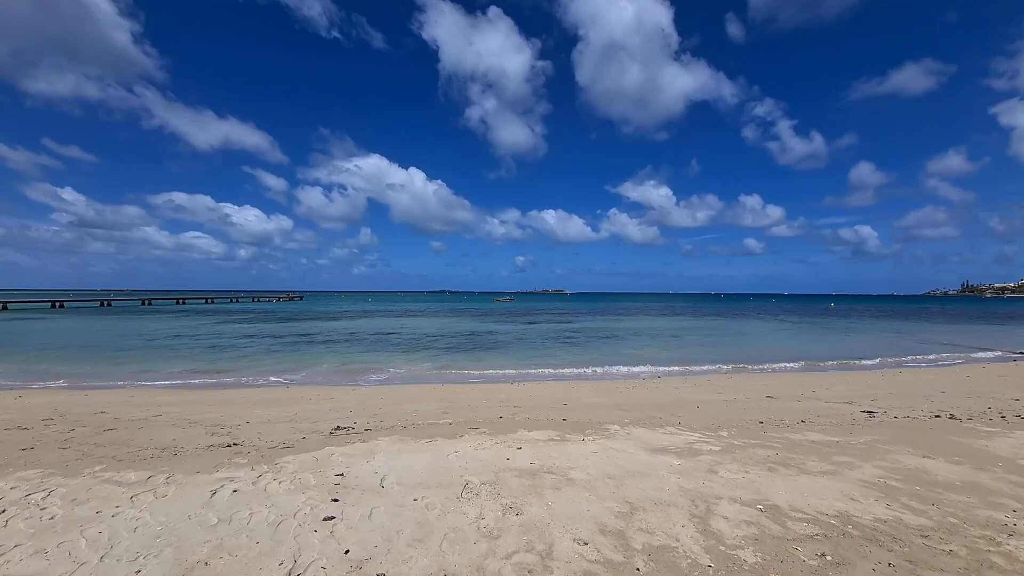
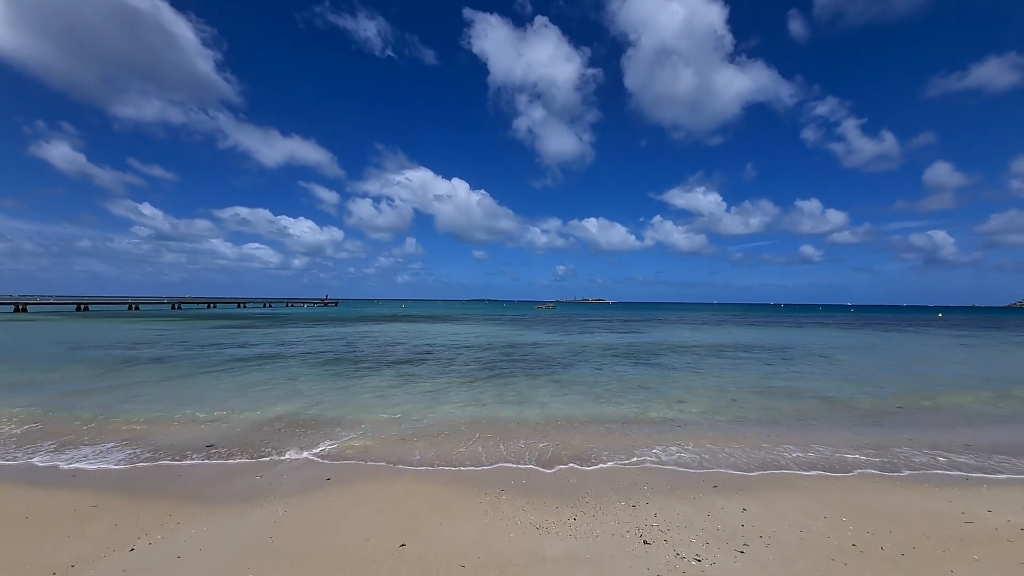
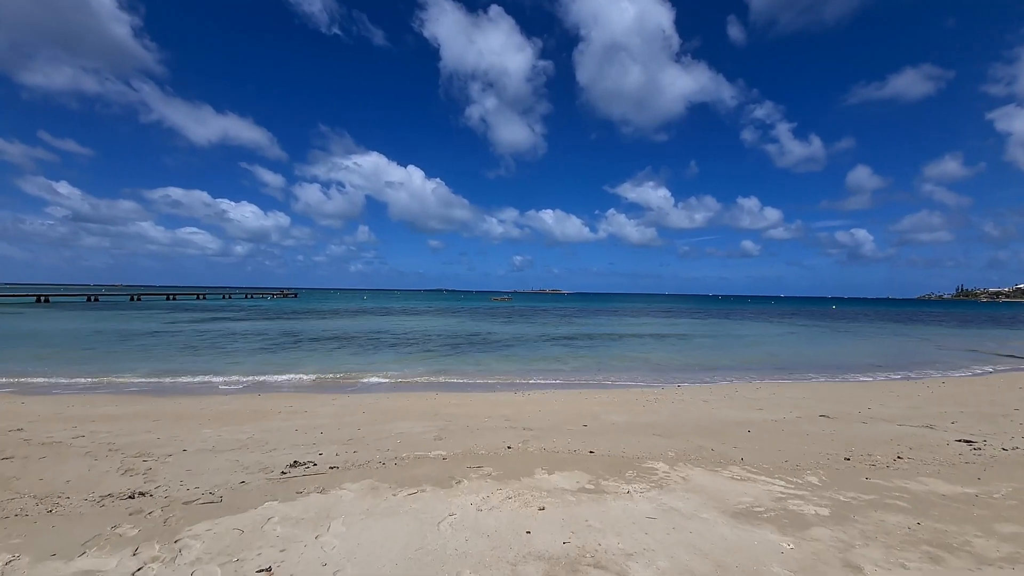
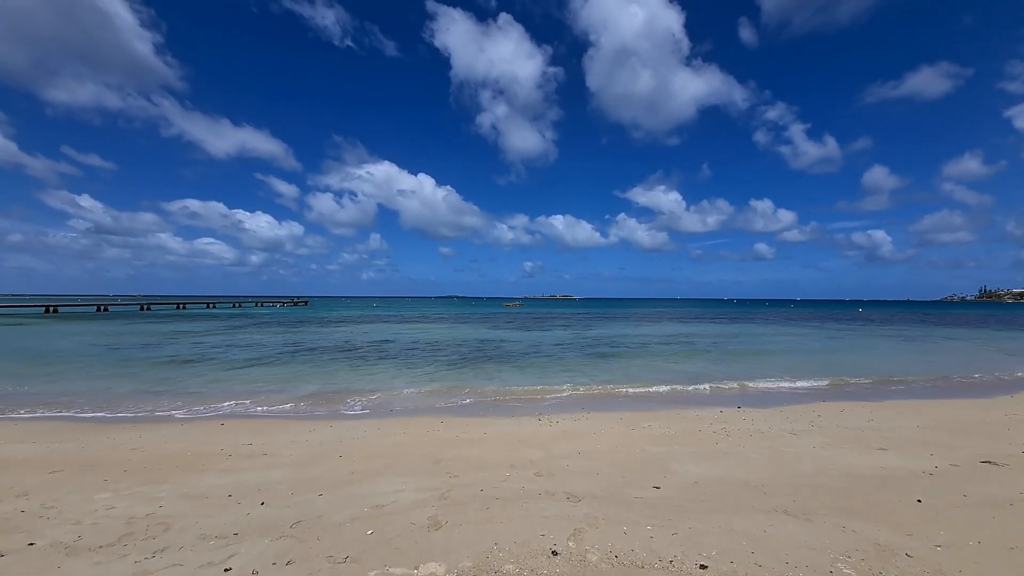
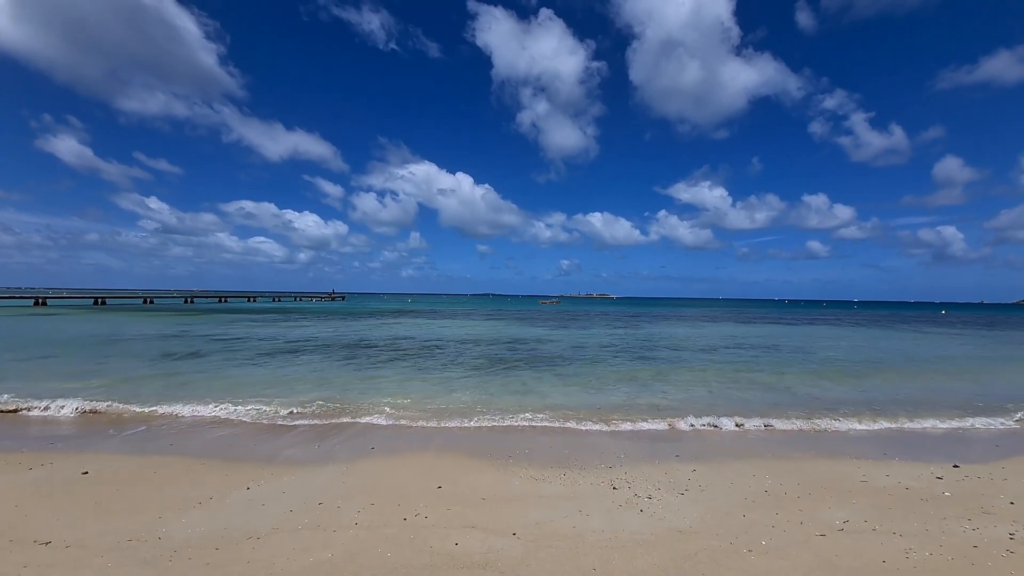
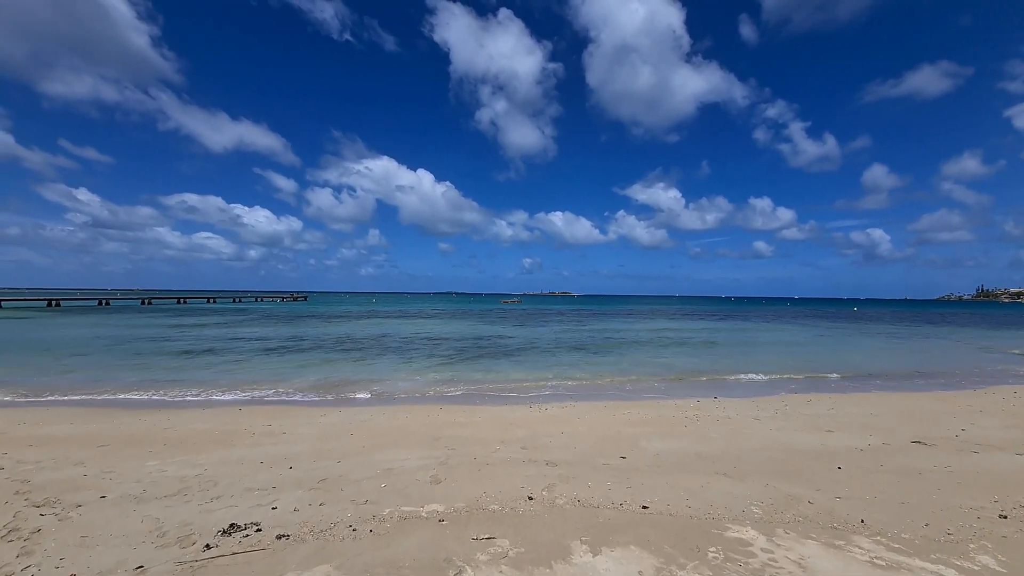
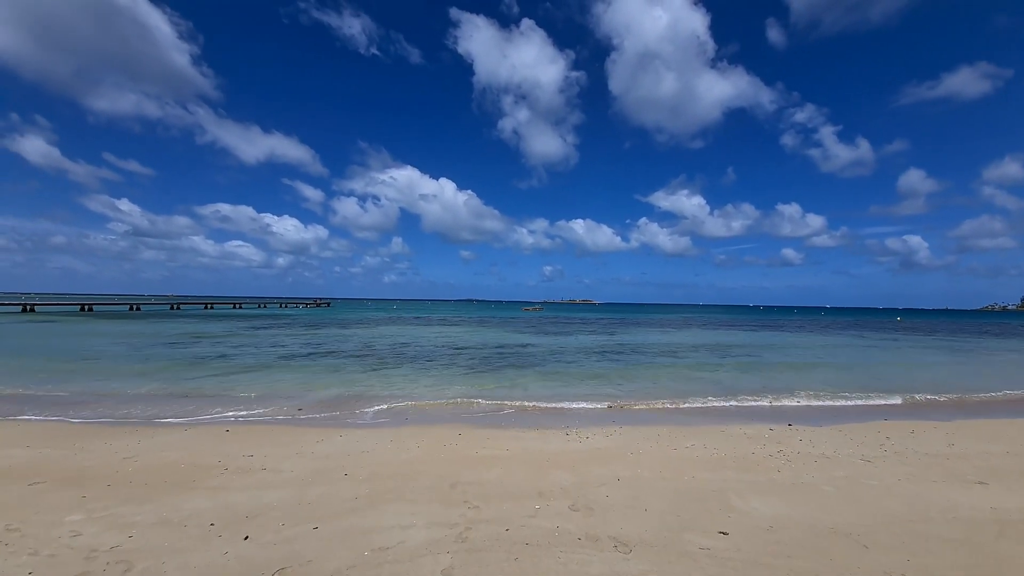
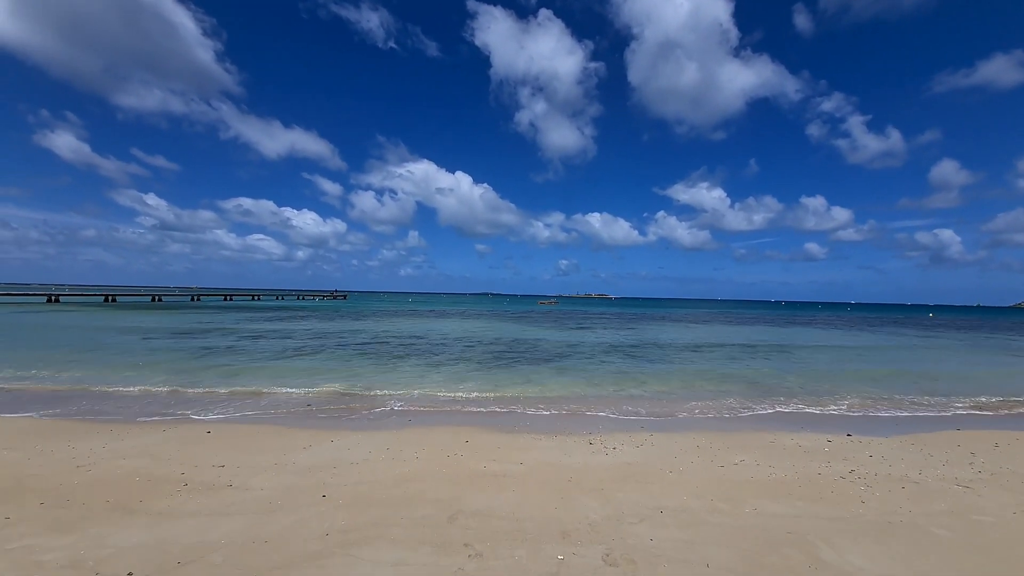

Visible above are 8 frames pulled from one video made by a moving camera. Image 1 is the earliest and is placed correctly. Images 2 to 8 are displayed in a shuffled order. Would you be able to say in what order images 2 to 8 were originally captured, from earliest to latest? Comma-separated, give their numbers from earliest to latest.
3, 6, 4, 7, 8, 5, 2
